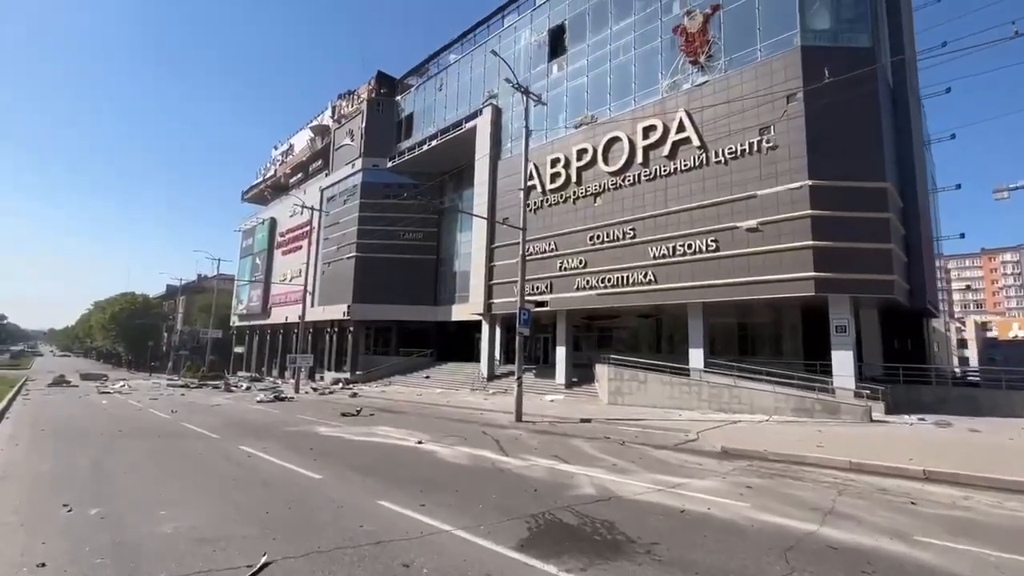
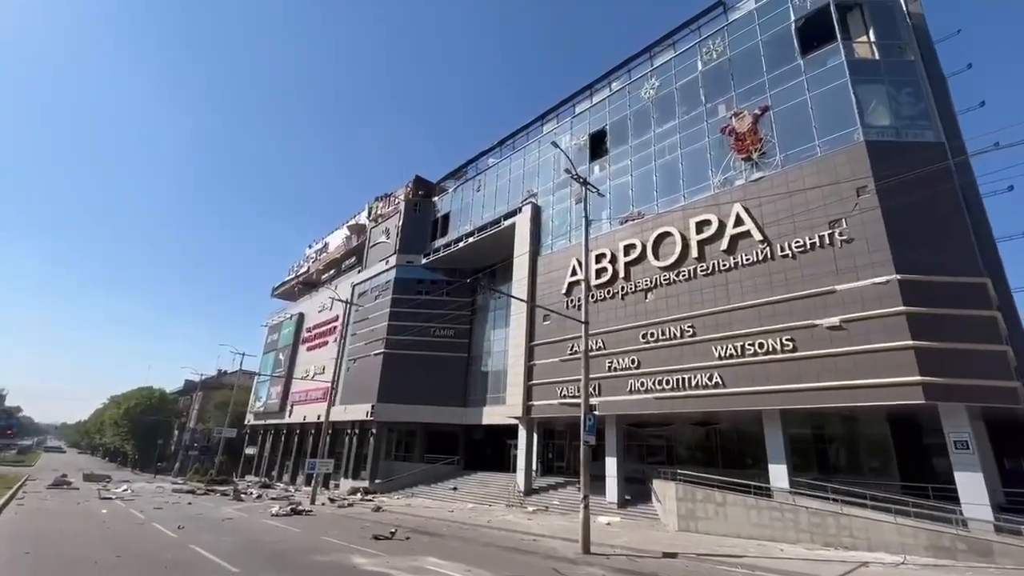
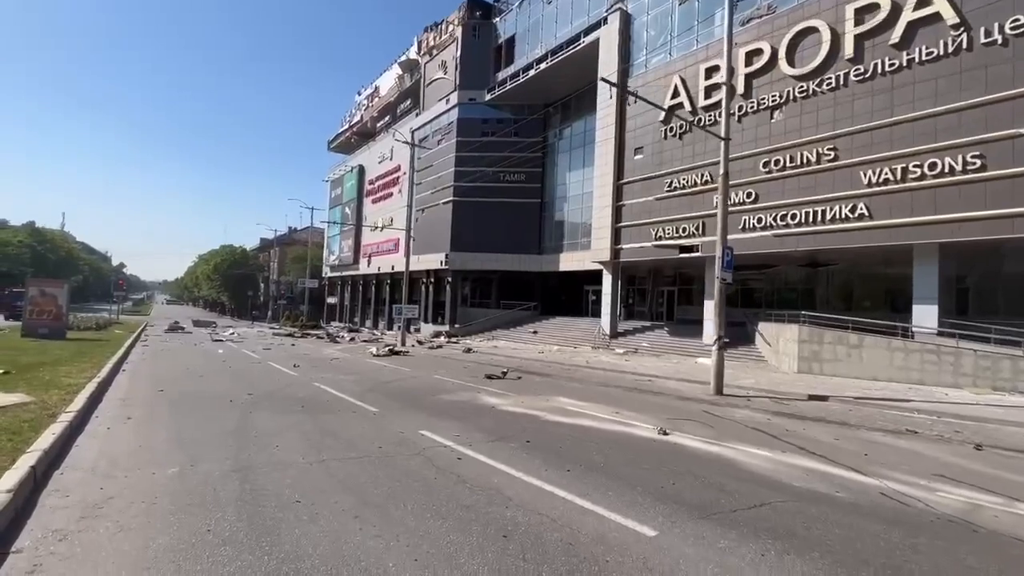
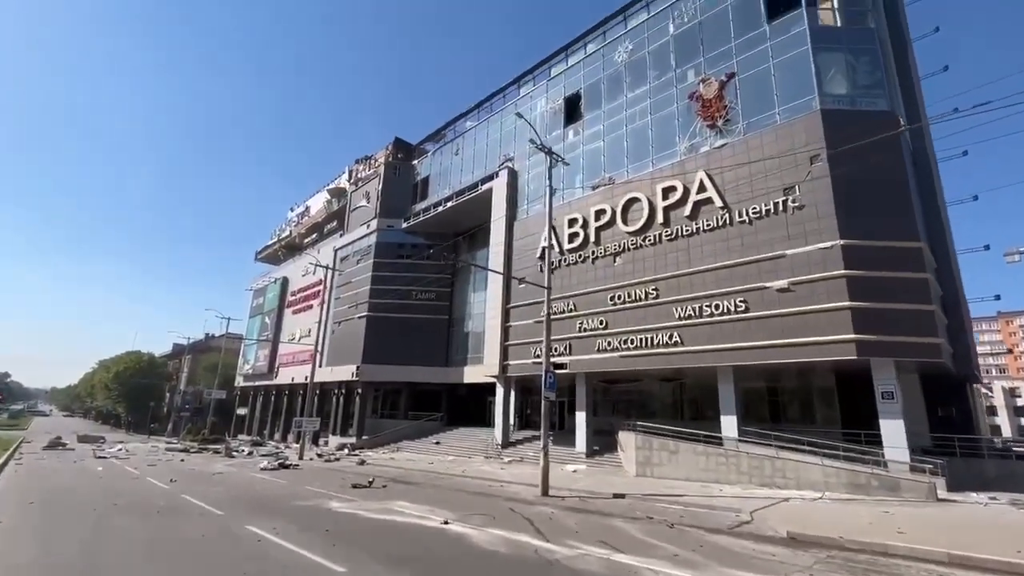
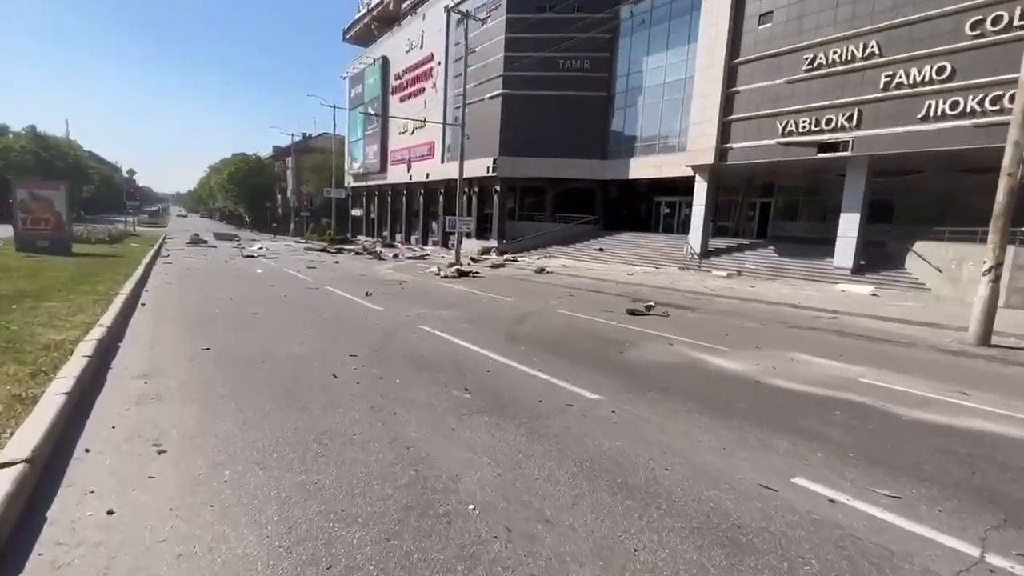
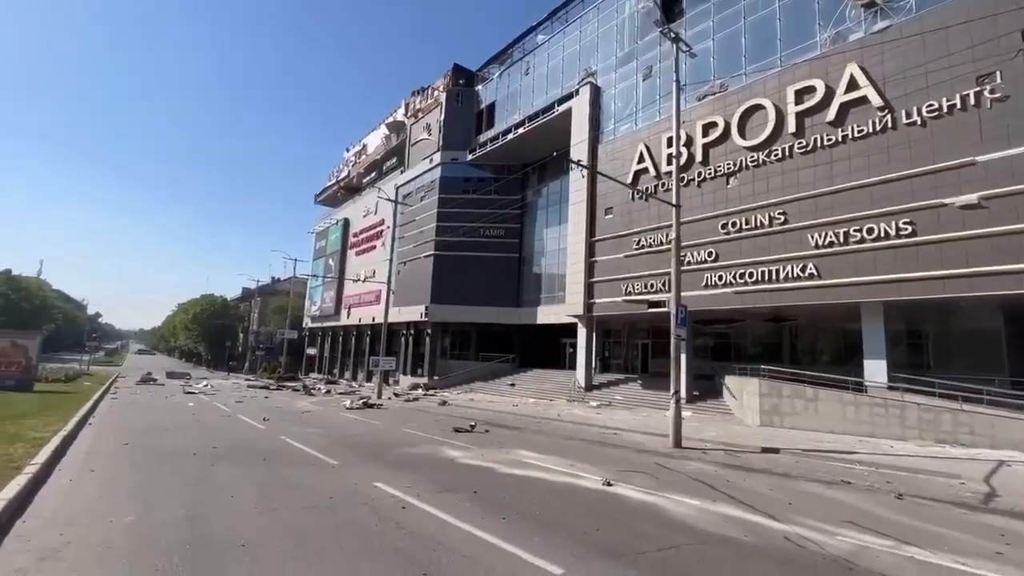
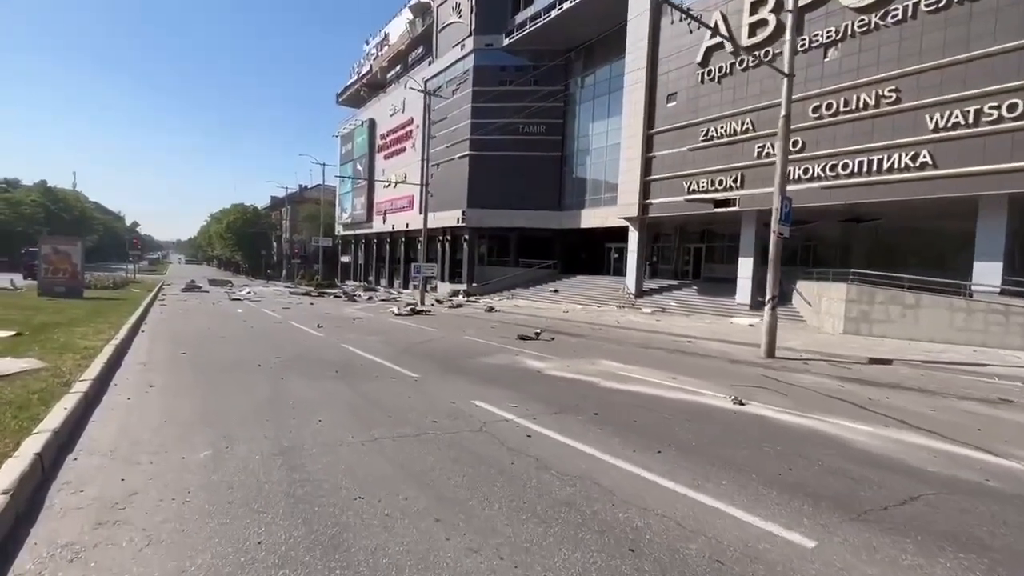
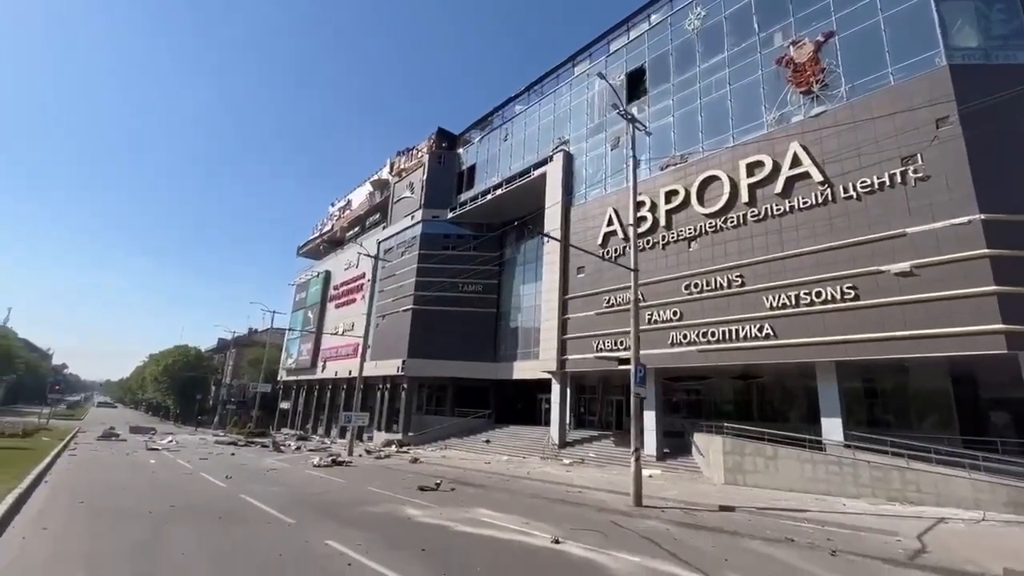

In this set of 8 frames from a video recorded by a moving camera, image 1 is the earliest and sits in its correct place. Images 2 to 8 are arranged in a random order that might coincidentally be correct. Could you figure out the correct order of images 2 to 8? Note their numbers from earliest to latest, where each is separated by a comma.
4, 2, 8, 6, 3, 7, 5
